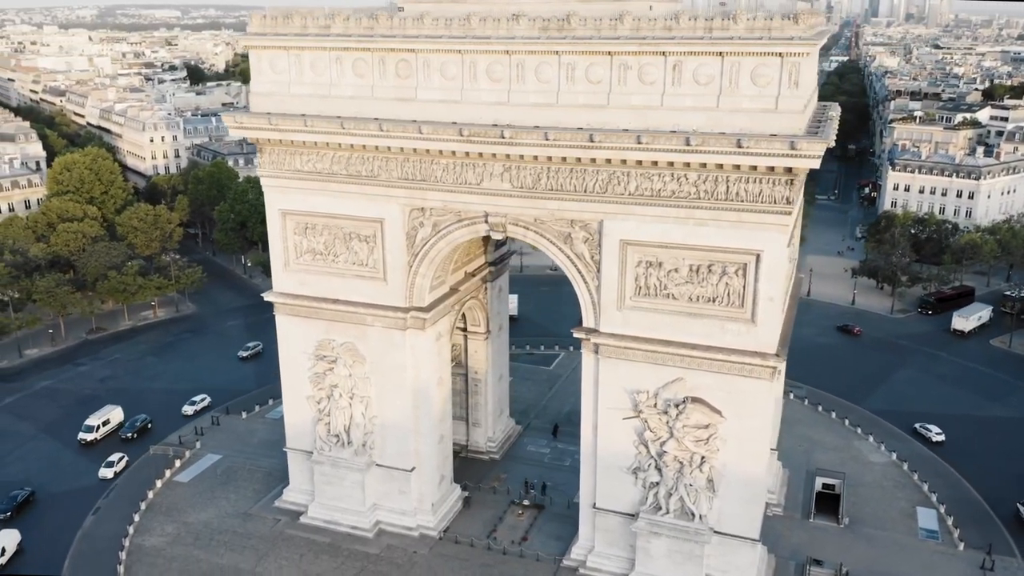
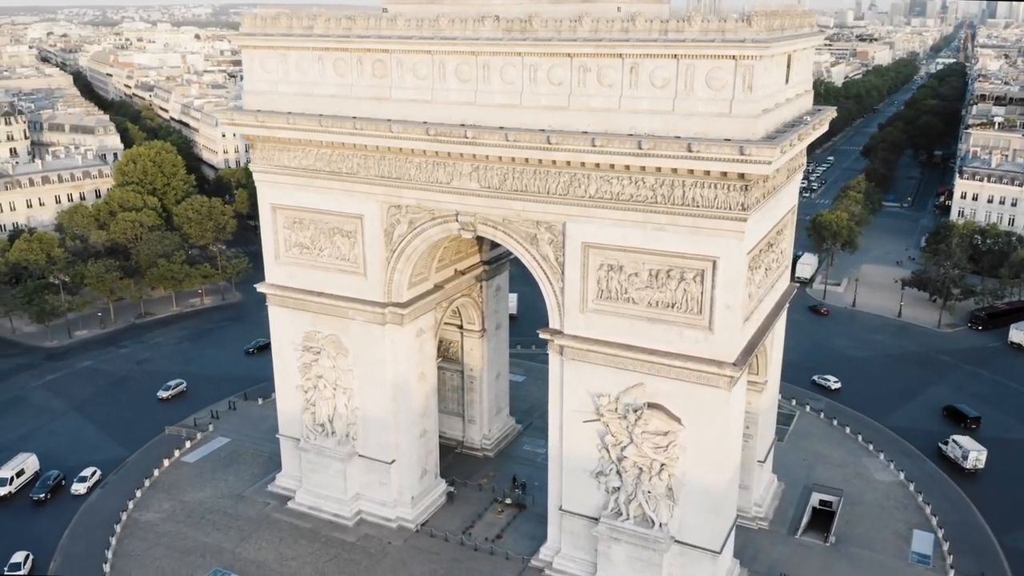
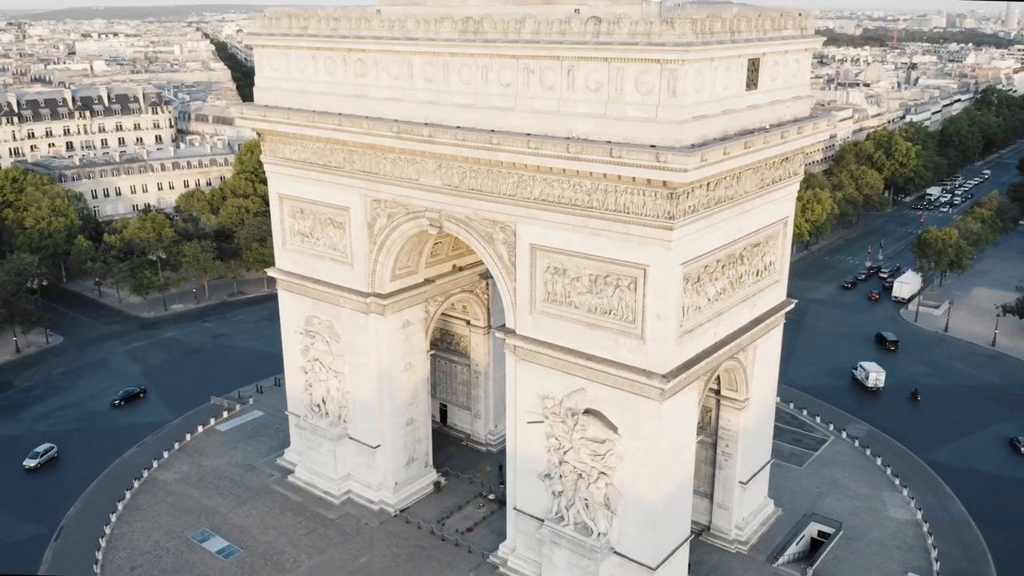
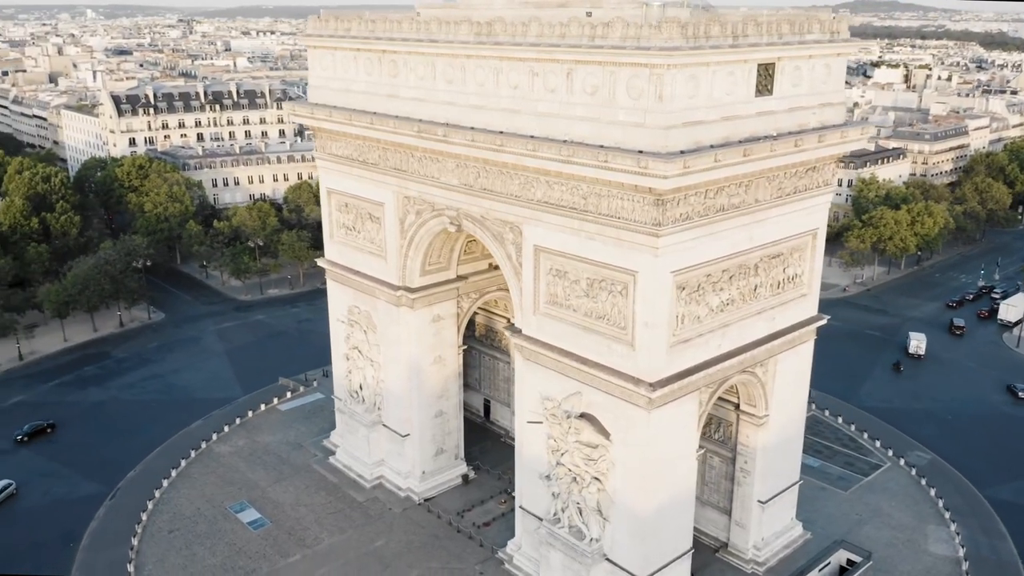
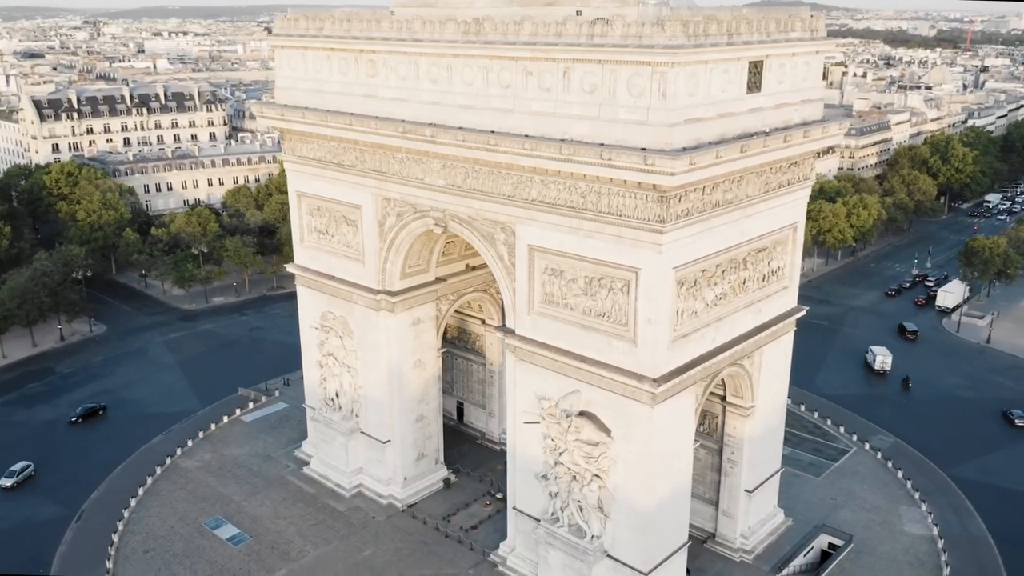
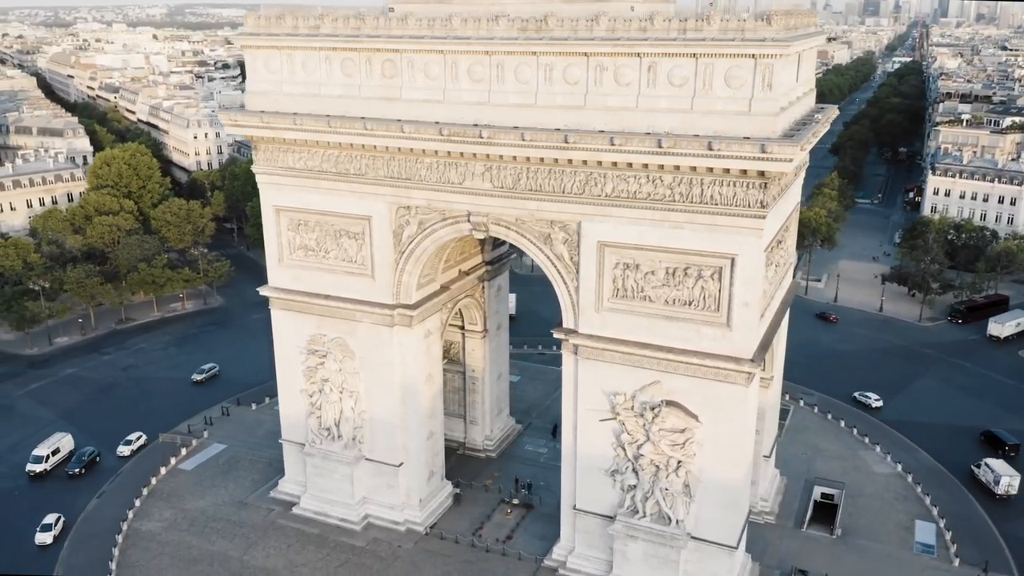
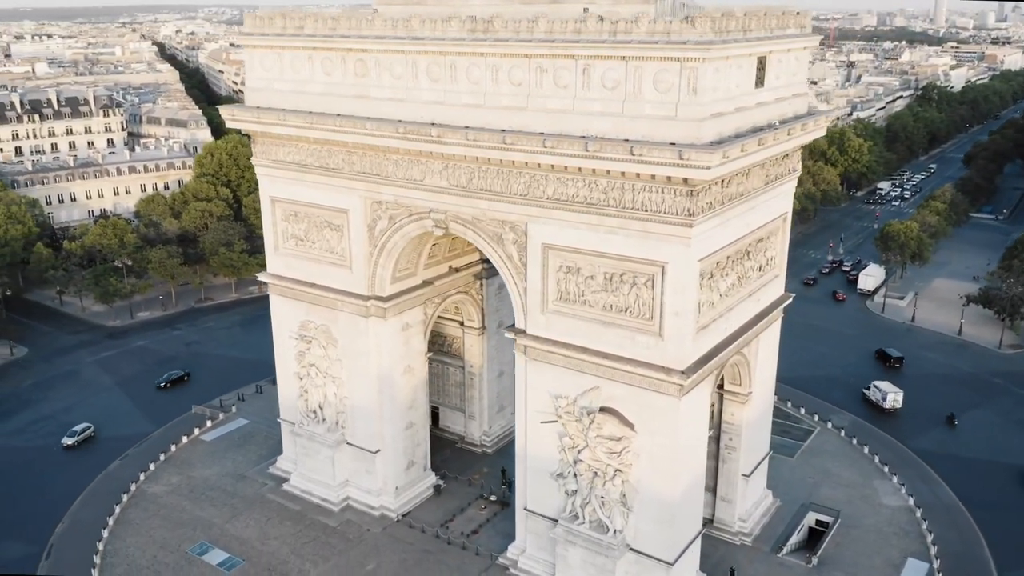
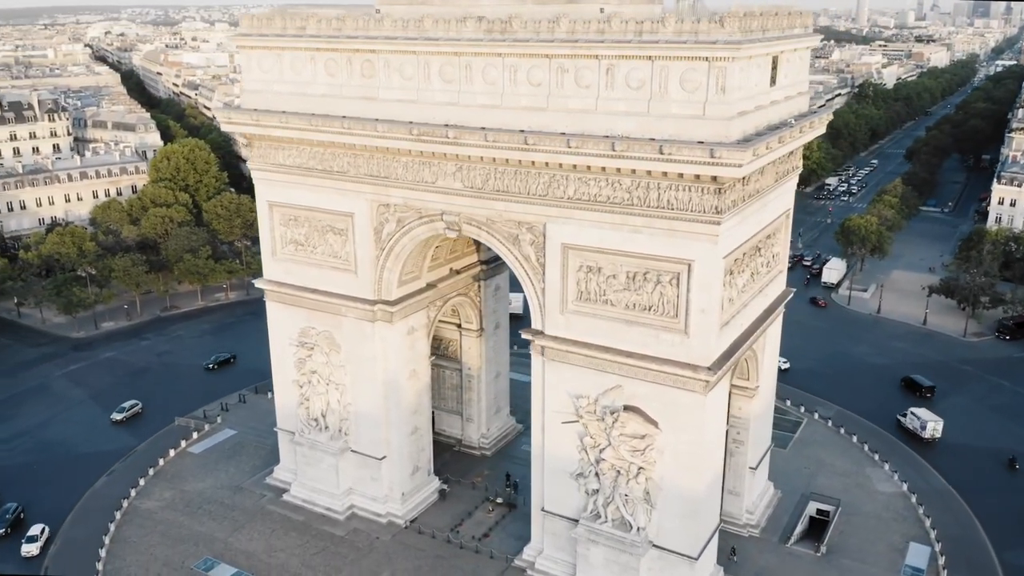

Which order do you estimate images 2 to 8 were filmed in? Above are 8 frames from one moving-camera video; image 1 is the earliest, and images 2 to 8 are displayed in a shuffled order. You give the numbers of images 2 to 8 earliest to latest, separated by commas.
6, 2, 8, 7, 3, 5, 4
